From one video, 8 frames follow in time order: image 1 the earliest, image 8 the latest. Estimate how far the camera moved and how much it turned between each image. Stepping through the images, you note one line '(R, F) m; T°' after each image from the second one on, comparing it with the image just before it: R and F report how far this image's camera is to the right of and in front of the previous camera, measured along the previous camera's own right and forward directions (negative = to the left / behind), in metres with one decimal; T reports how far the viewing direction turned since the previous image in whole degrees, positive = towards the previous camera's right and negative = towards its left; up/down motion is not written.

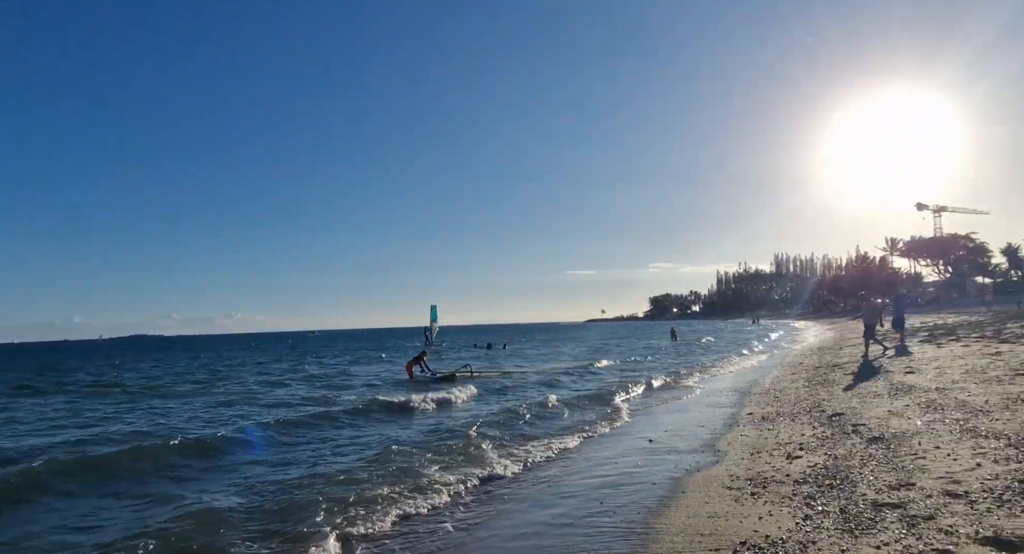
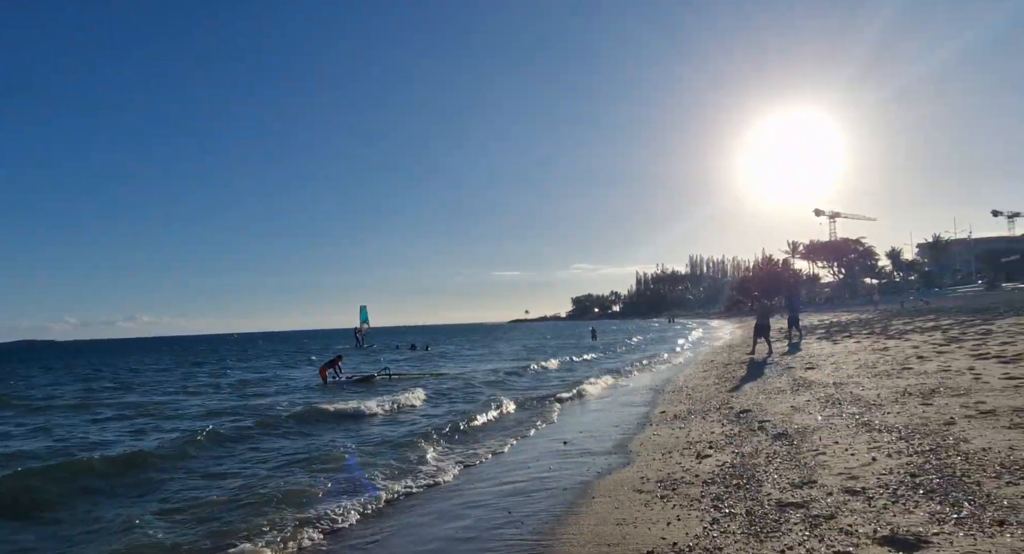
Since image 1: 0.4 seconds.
(+0.2, +0.4) m; +7°
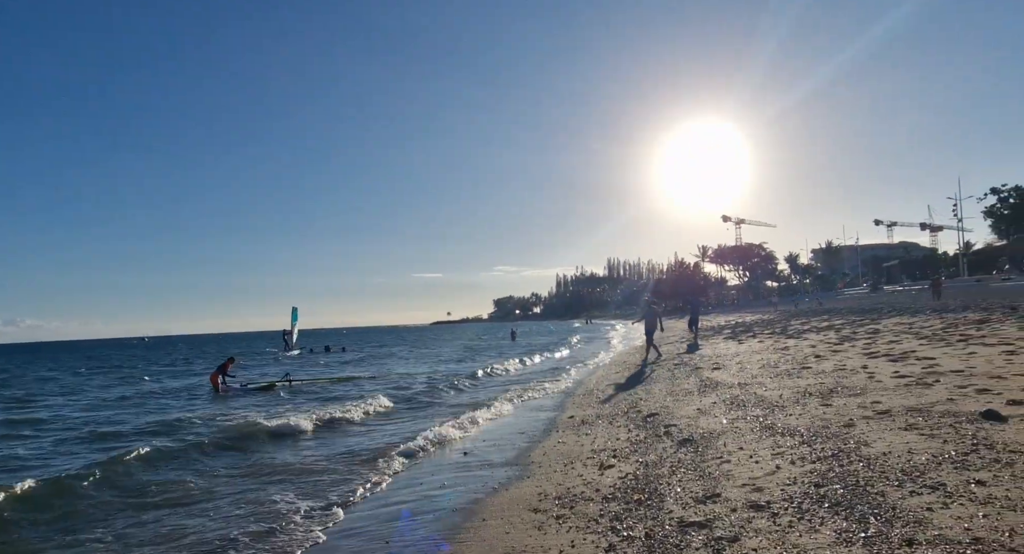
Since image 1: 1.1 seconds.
(+0.4, +0.7) m; +7°
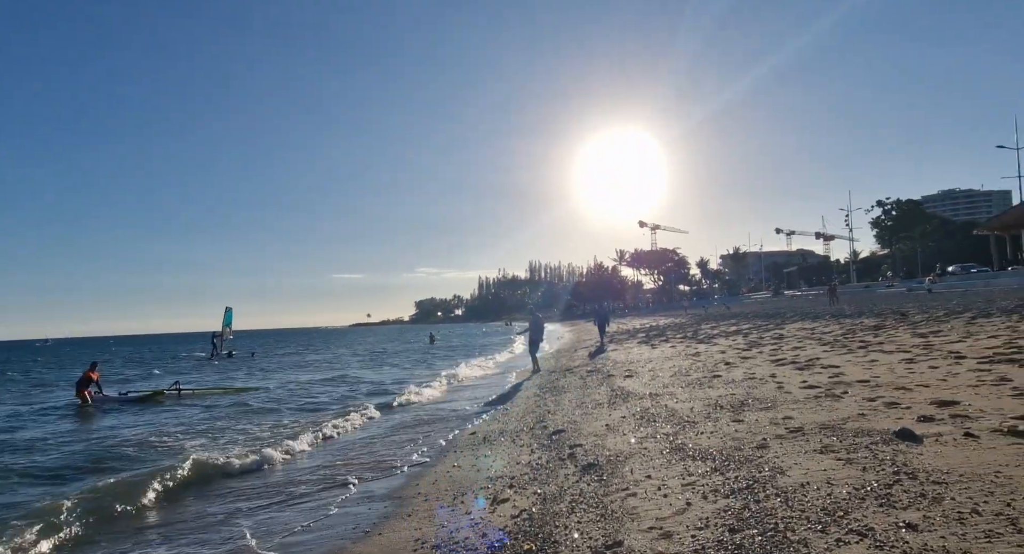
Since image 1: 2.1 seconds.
(+0.4, +1.0) m; +7°
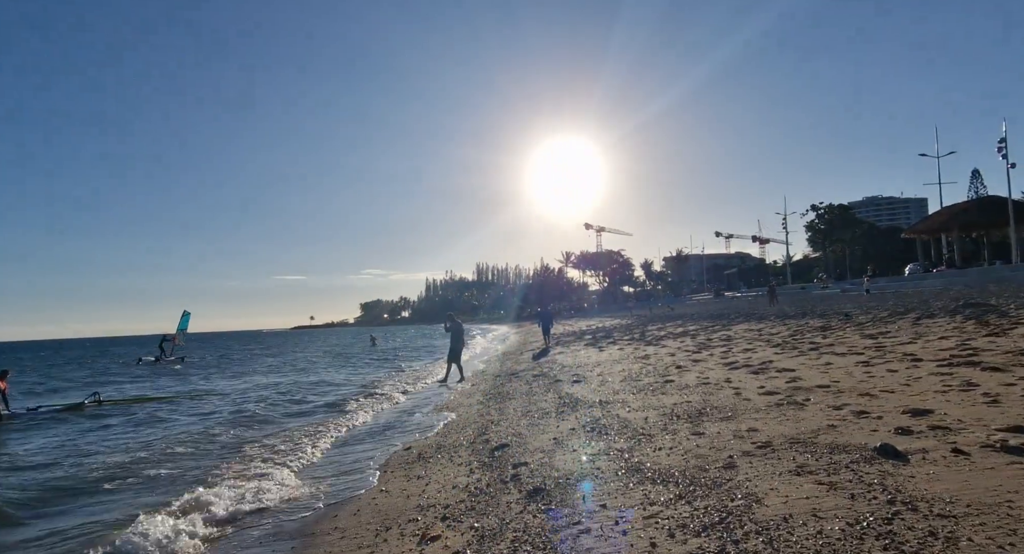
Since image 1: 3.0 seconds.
(+0.1, +0.9) m; +5°
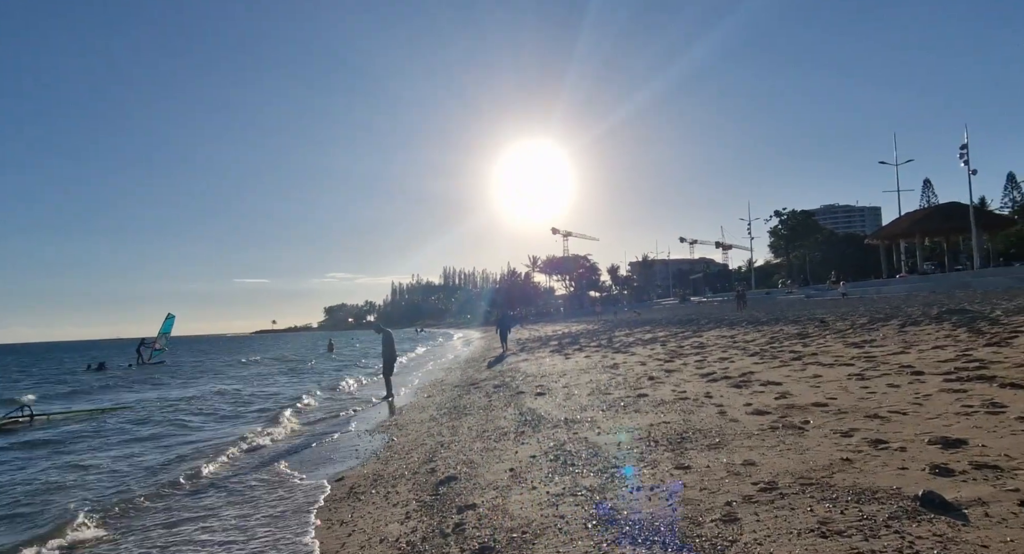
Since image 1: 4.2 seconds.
(+0.2, +1.3) m; +3°
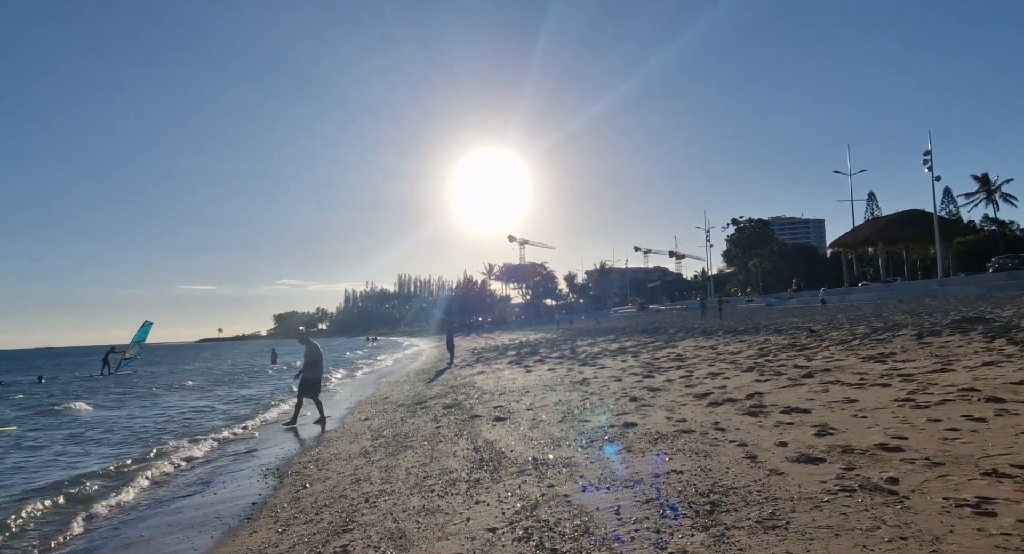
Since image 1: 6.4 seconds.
(0.0, +2.4) m; +4°
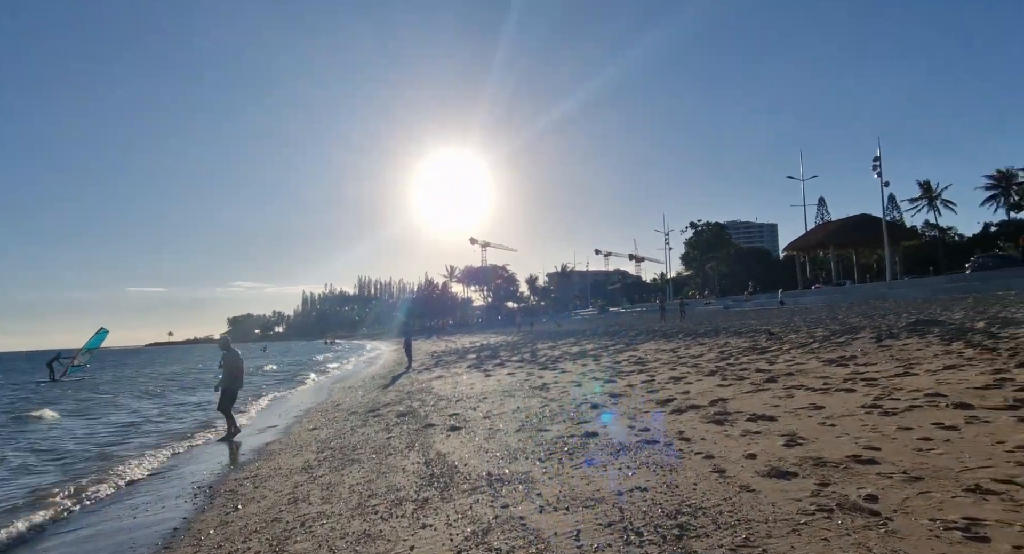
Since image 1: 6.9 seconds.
(+0.1, +0.5) m; +4°
